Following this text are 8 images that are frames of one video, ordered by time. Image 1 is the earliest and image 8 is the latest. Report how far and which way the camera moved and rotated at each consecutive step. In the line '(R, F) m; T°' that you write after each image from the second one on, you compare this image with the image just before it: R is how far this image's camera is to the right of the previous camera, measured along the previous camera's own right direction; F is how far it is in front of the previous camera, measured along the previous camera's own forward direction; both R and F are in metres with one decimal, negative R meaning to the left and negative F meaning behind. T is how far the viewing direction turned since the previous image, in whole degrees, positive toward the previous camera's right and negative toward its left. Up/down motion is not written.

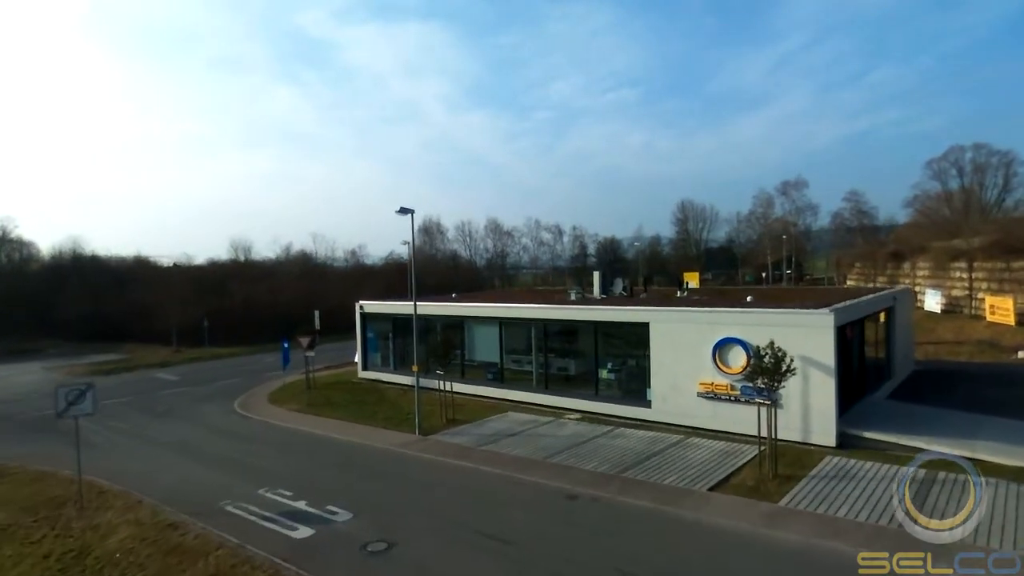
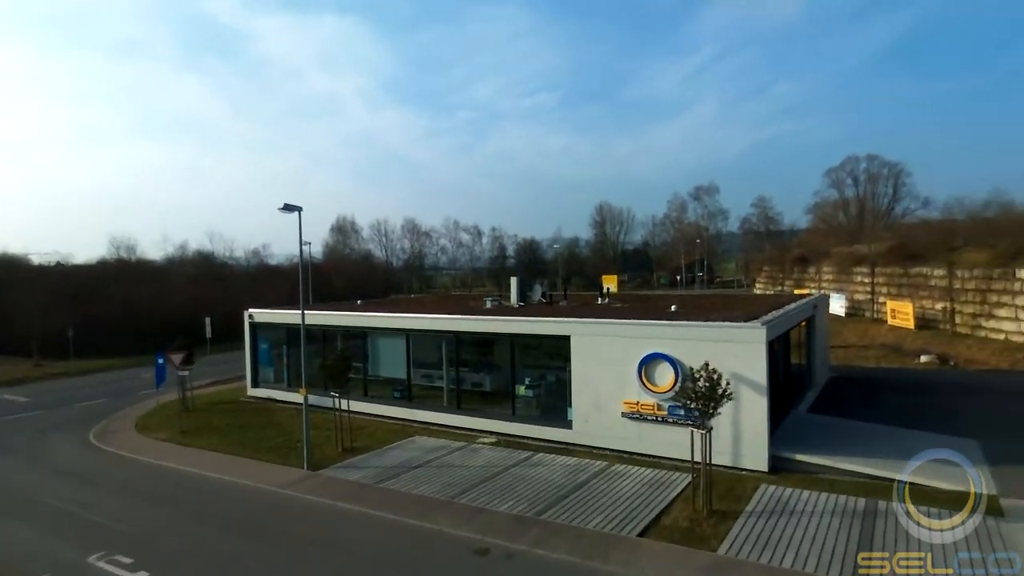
(+0.3, +1.4) m; +7°
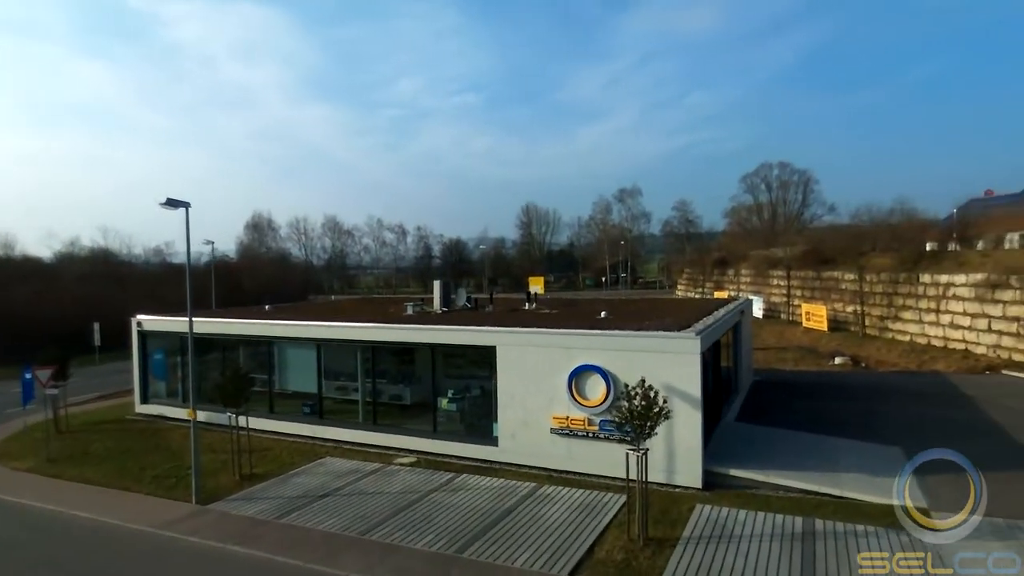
(+0.1, +0.9) m; +7°
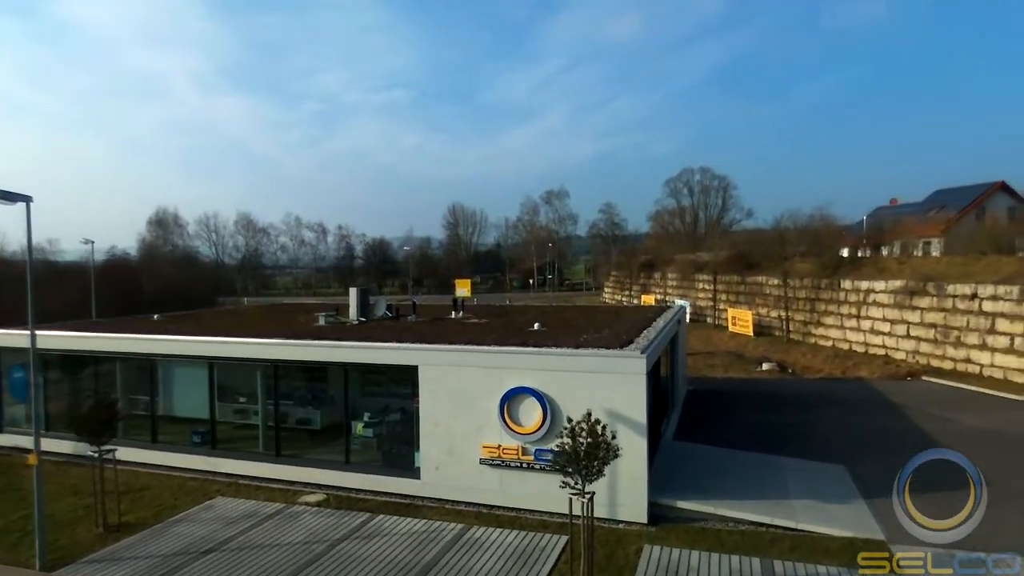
(0.0, +1.2) m; +7°
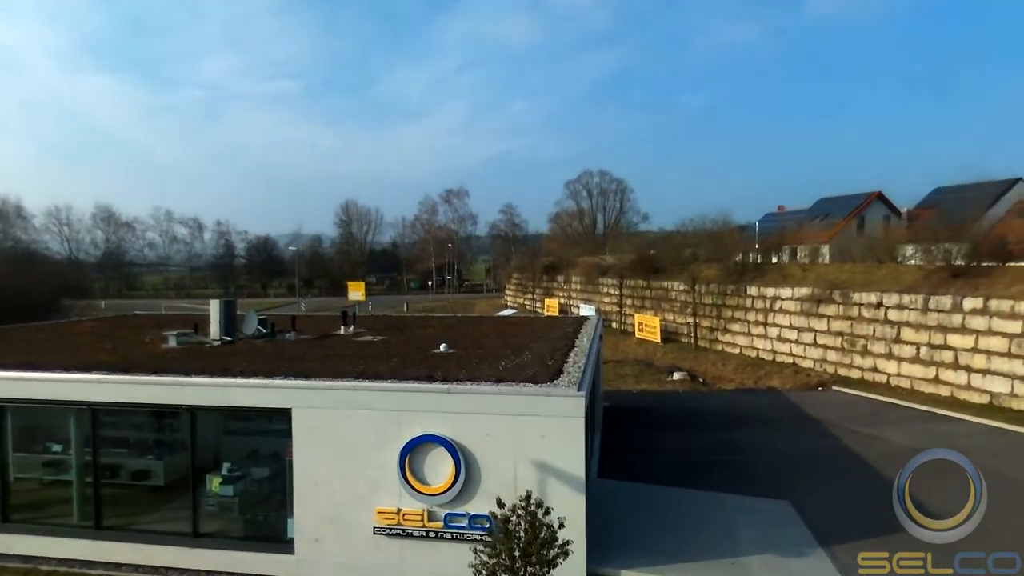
(-0.1, +1.9) m; +10°
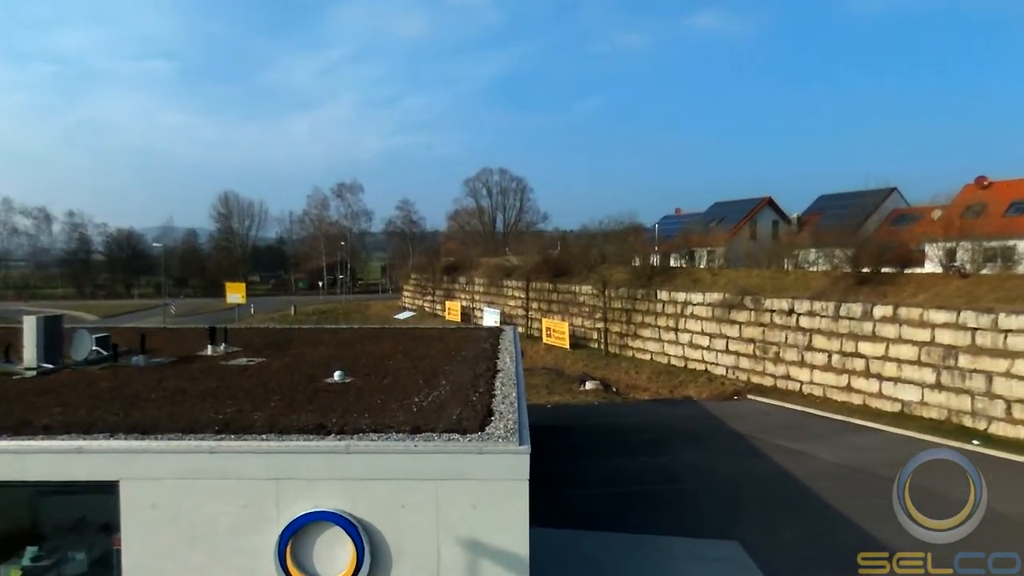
(-0.2, +1.7) m; +10°
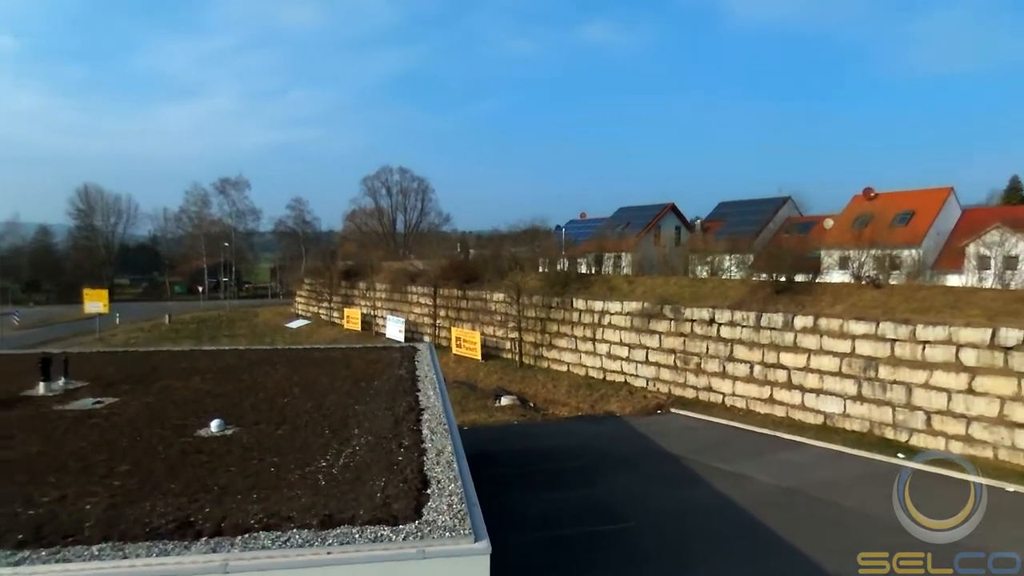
(-0.3, +1.5) m; +9°
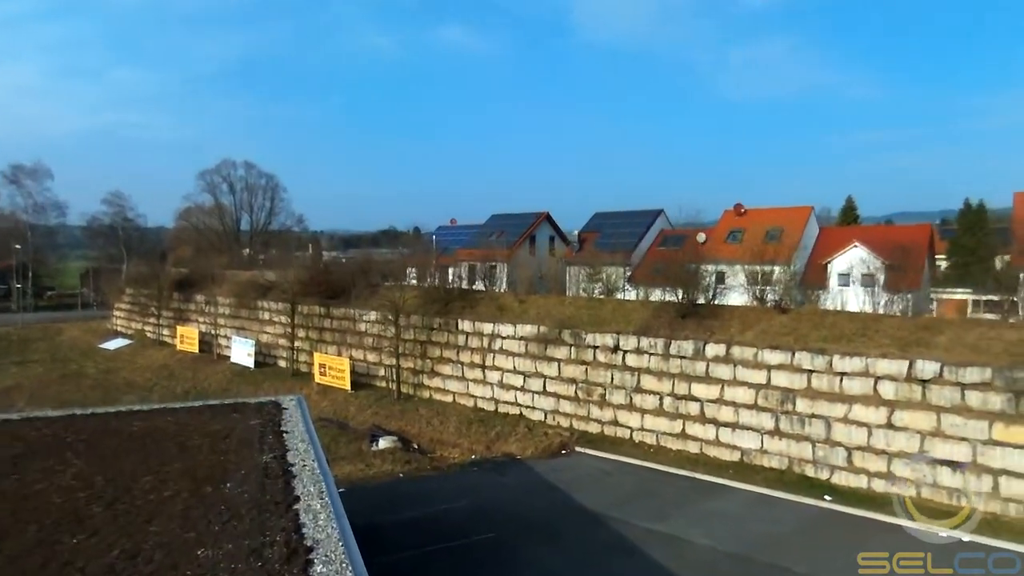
(-0.6, +2.3) m; +13°
